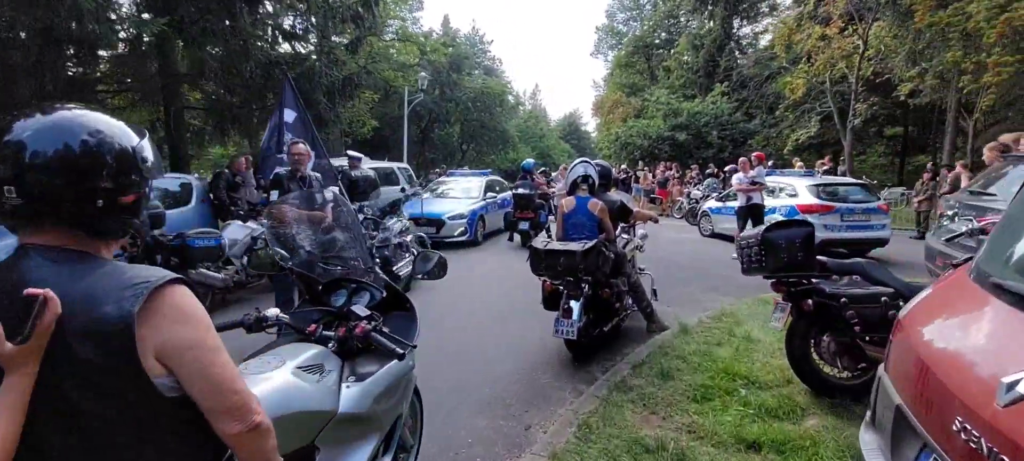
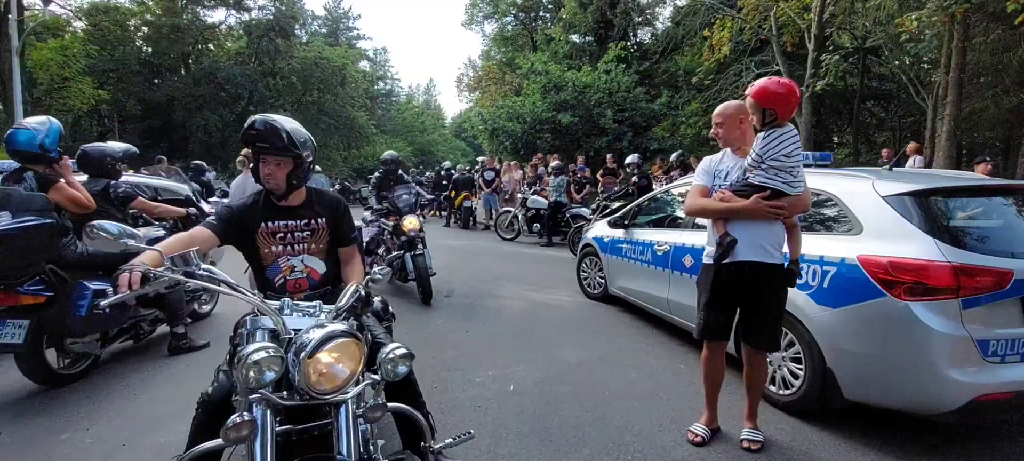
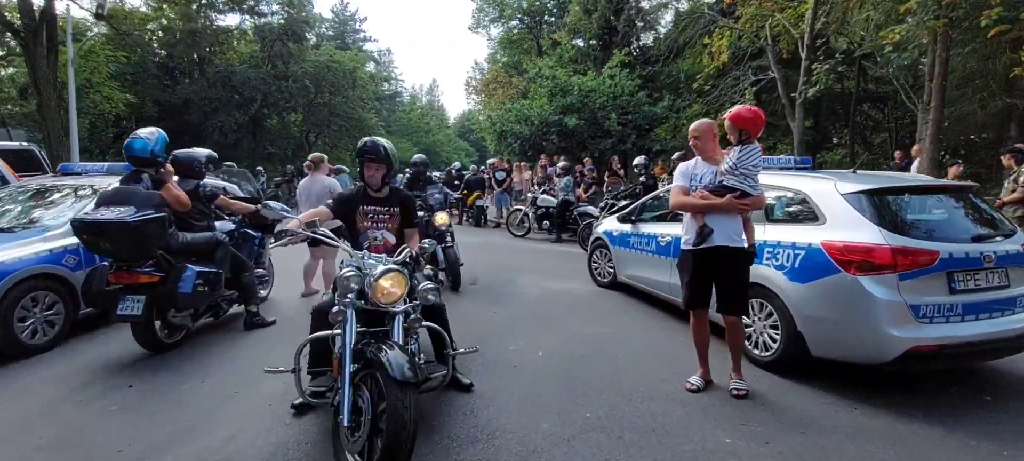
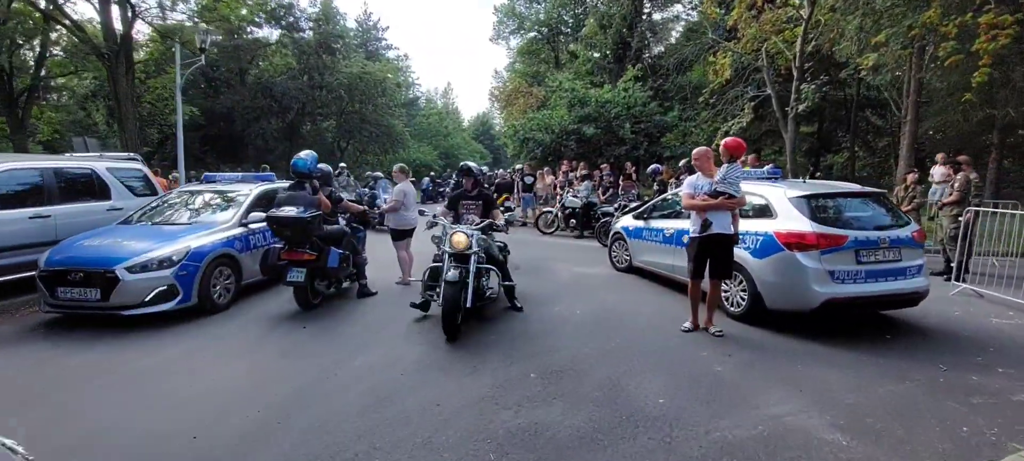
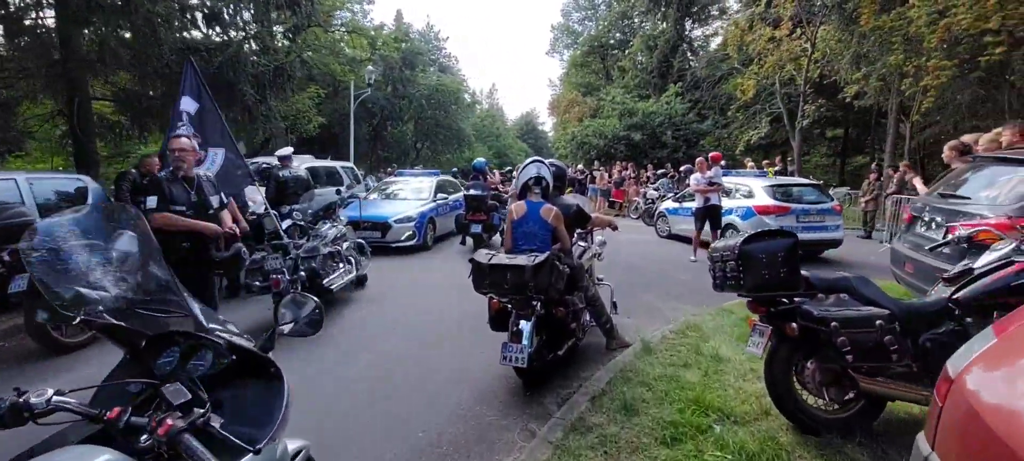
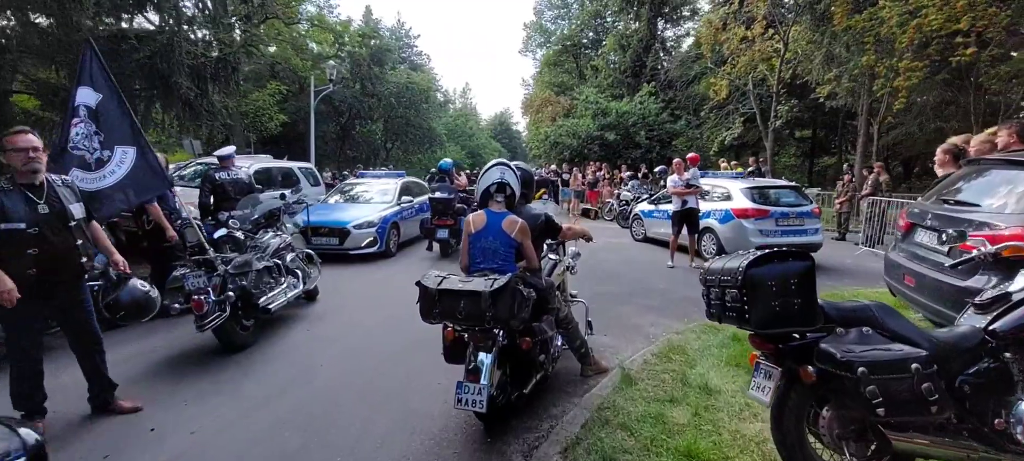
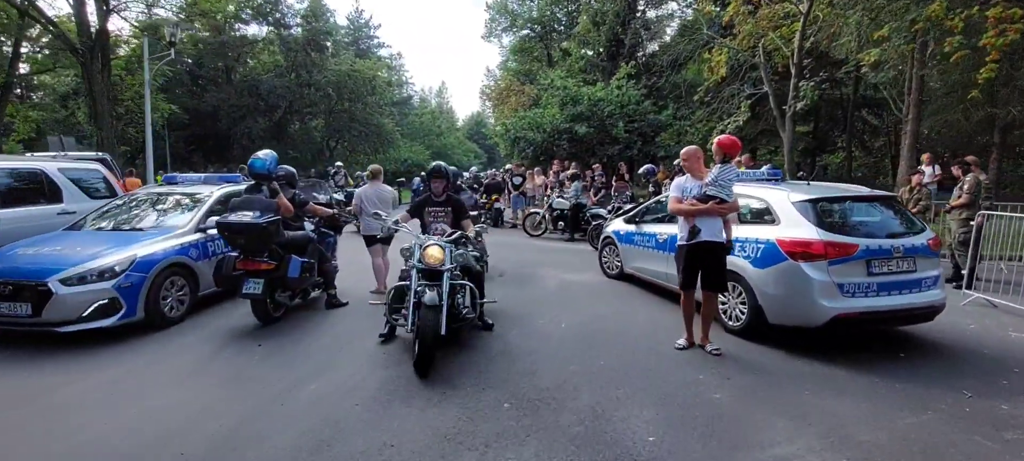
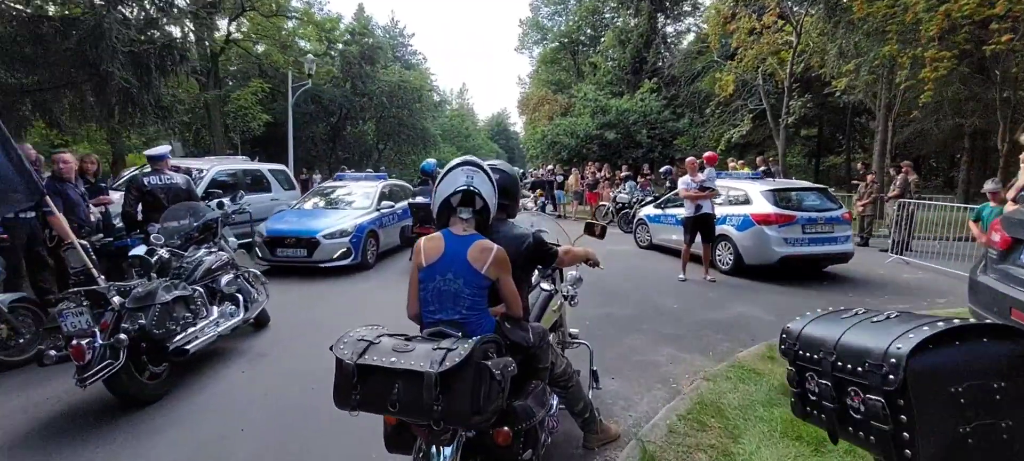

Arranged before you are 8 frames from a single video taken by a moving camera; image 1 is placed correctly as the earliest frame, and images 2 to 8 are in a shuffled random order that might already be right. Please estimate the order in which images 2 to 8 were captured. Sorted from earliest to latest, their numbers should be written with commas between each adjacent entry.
5, 6, 8, 4, 7, 3, 2
